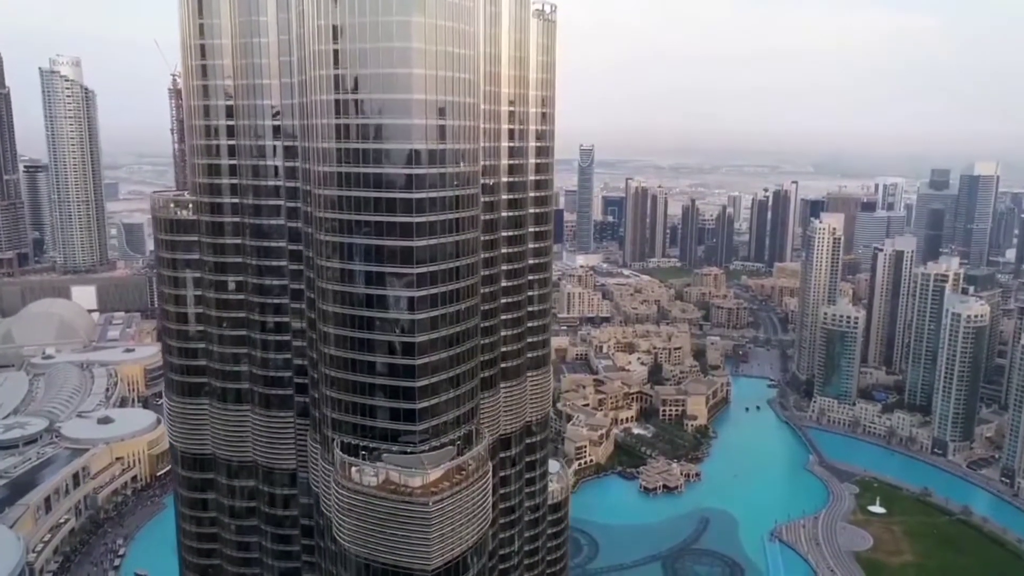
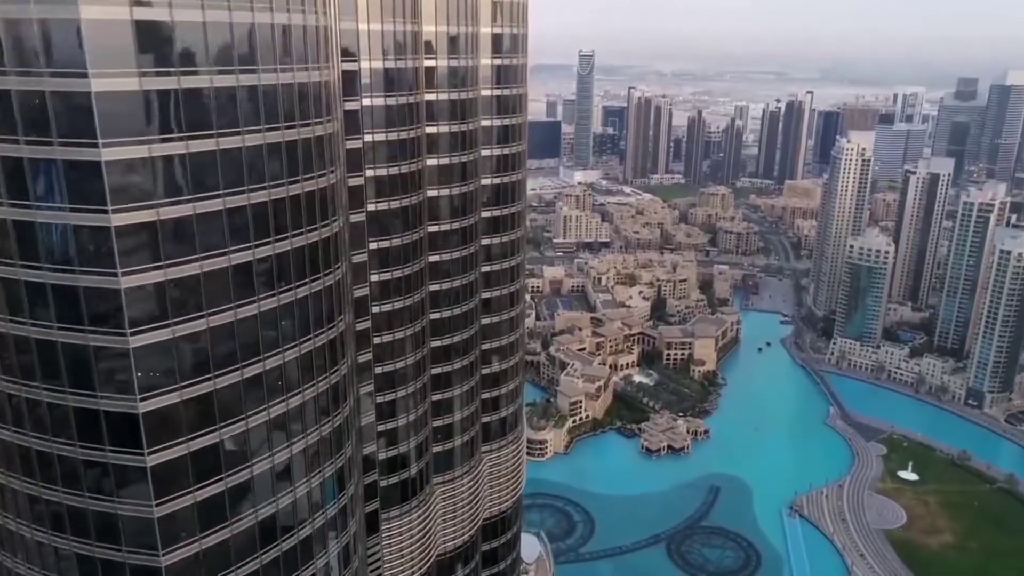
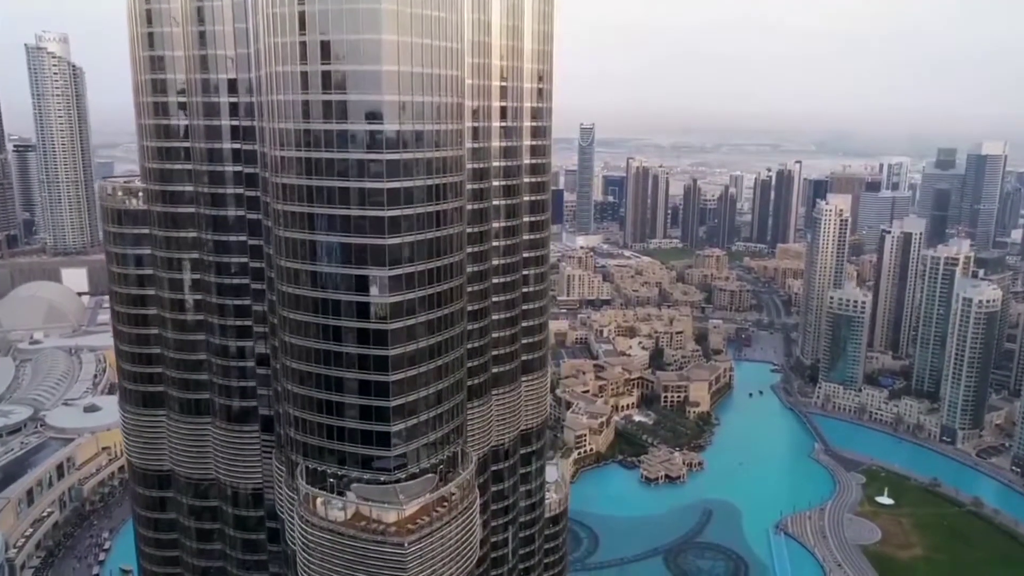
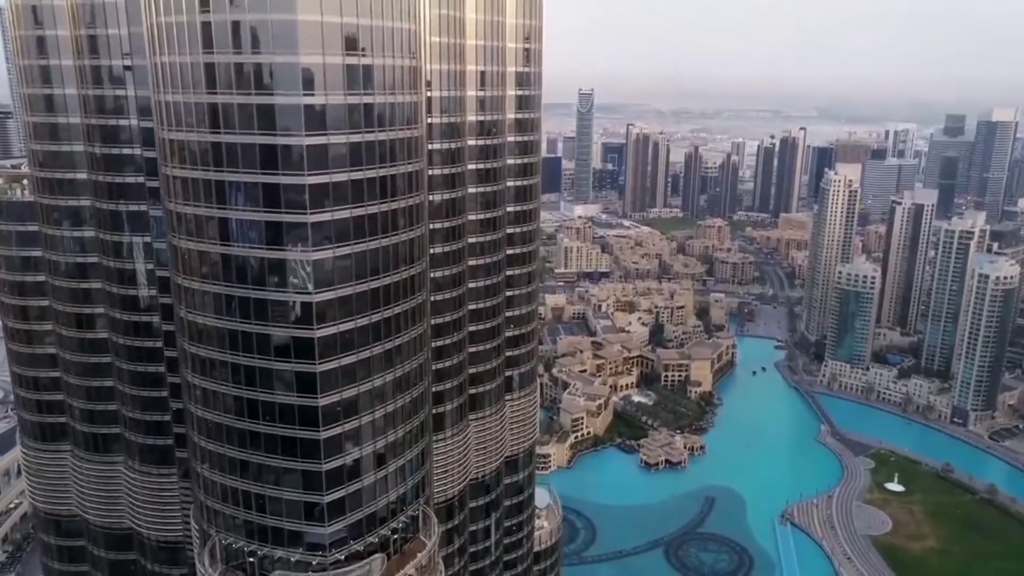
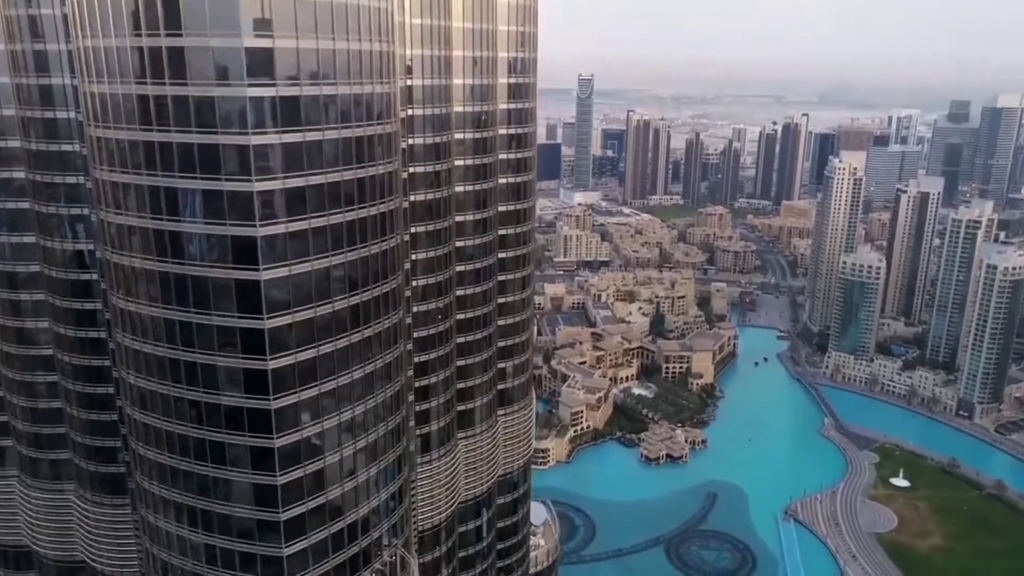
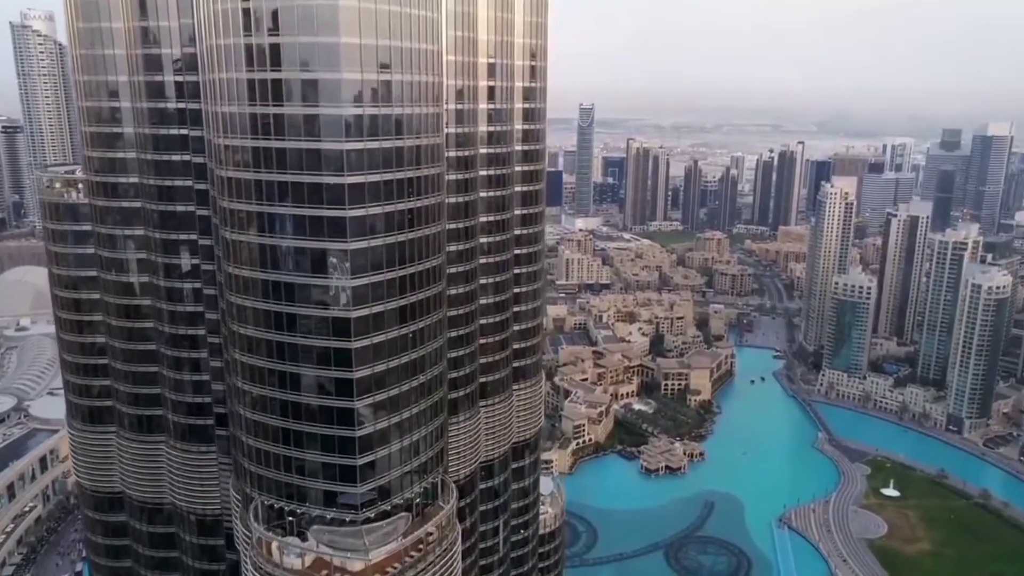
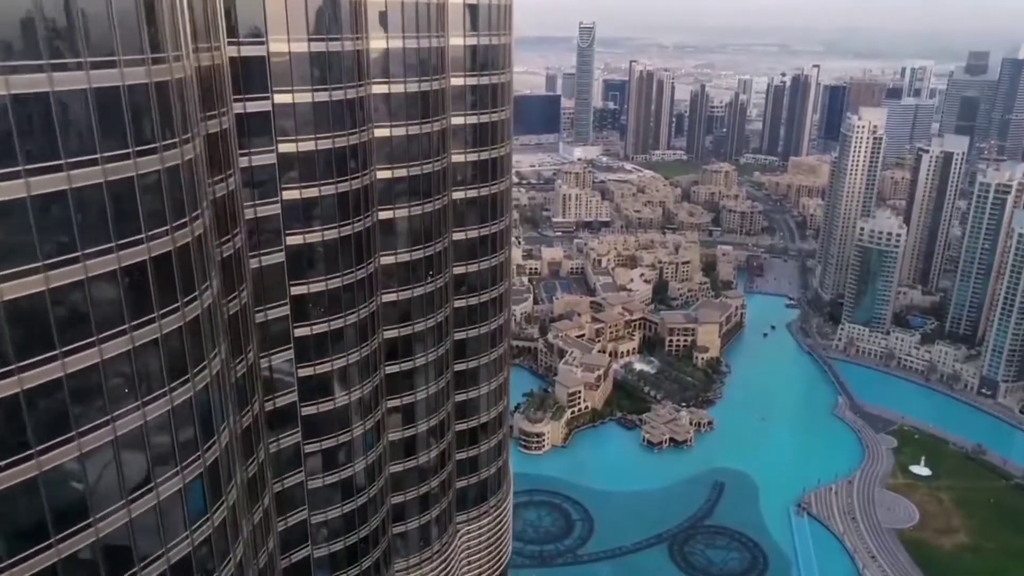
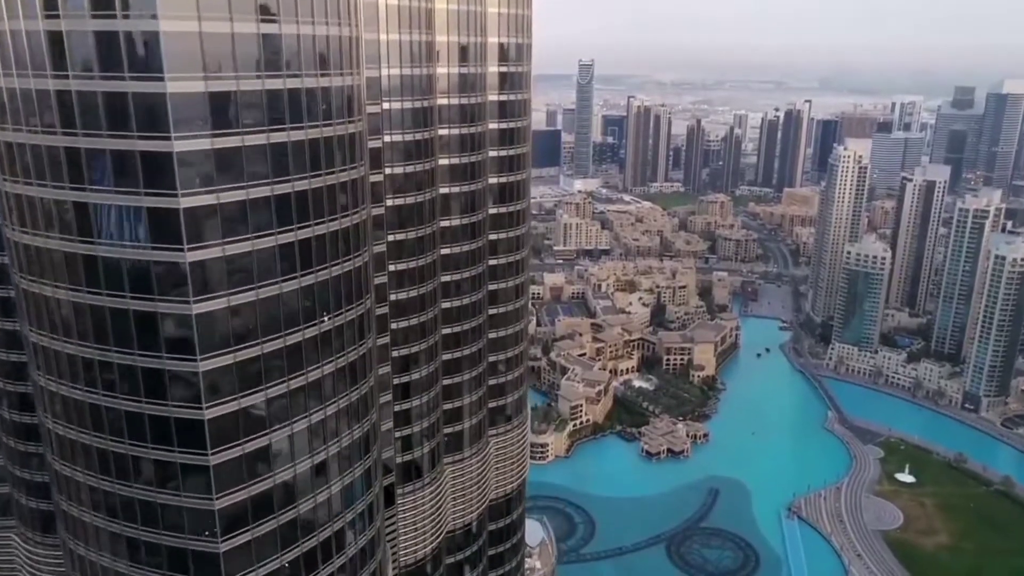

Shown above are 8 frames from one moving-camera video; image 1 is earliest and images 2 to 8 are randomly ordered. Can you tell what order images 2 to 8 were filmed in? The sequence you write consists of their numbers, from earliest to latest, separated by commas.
3, 6, 4, 5, 8, 2, 7
